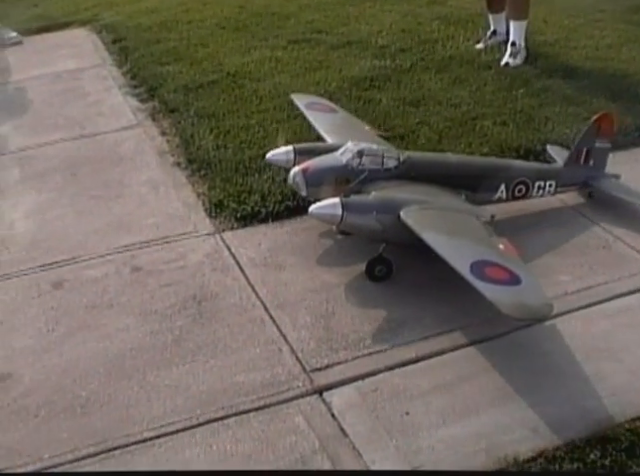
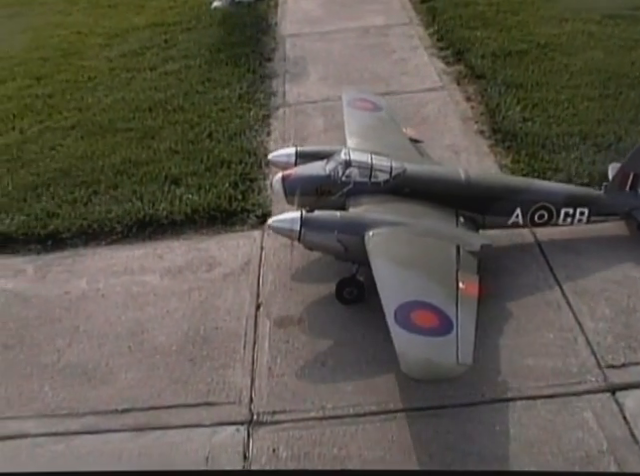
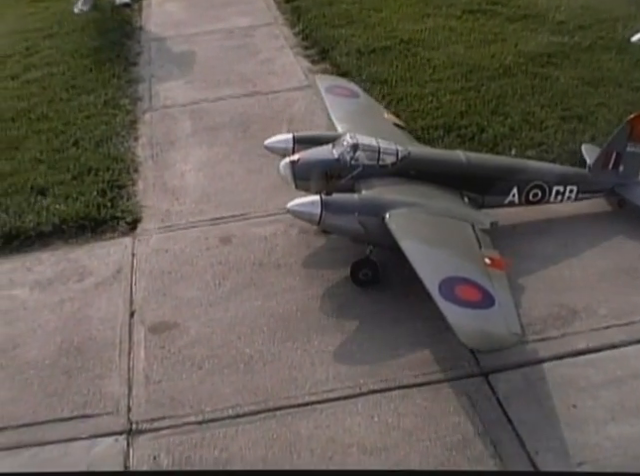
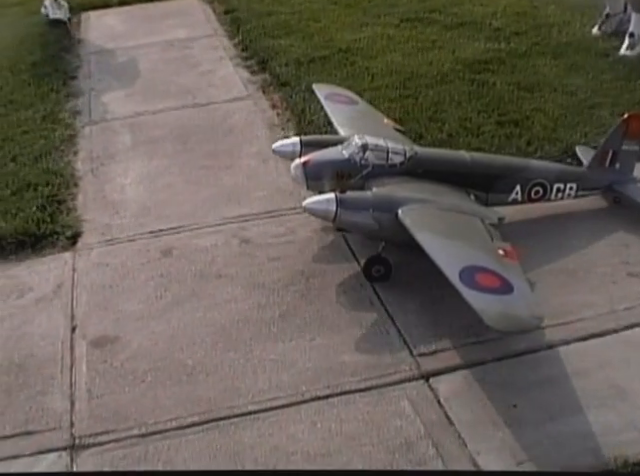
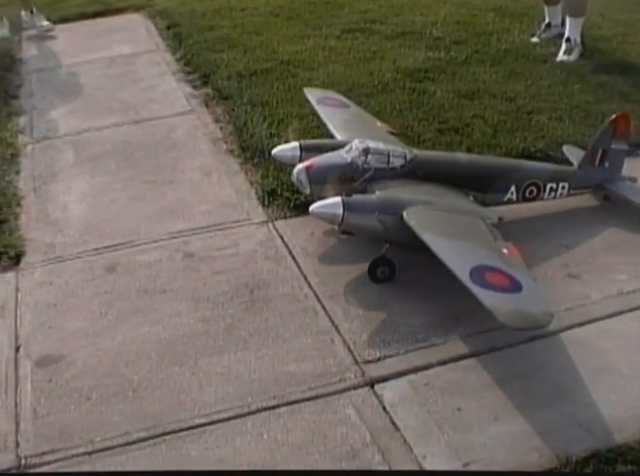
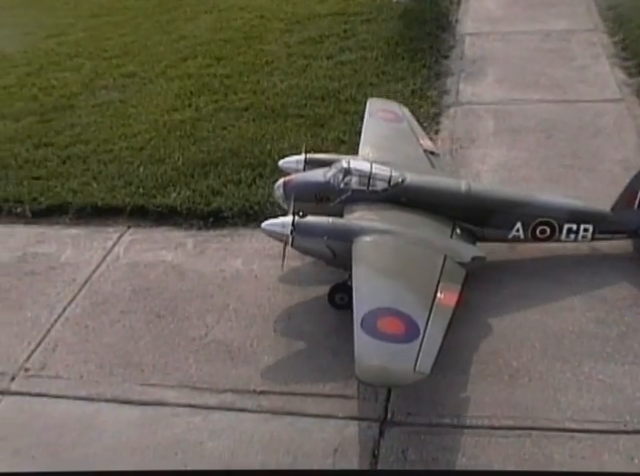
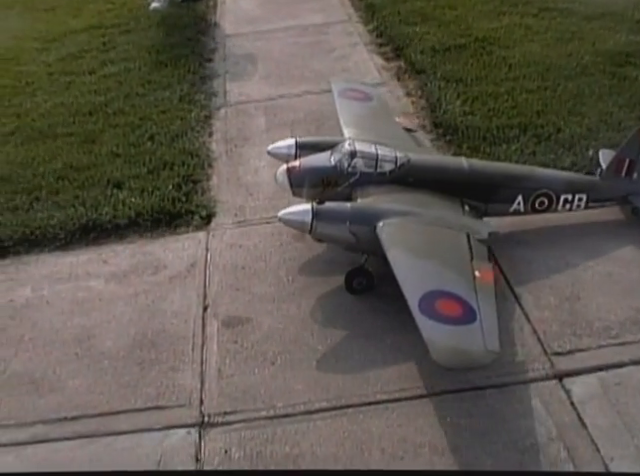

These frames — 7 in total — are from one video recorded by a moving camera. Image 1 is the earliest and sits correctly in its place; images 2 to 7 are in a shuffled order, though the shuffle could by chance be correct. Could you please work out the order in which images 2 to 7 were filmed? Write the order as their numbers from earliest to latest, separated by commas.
5, 4, 3, 7, 2, 6
